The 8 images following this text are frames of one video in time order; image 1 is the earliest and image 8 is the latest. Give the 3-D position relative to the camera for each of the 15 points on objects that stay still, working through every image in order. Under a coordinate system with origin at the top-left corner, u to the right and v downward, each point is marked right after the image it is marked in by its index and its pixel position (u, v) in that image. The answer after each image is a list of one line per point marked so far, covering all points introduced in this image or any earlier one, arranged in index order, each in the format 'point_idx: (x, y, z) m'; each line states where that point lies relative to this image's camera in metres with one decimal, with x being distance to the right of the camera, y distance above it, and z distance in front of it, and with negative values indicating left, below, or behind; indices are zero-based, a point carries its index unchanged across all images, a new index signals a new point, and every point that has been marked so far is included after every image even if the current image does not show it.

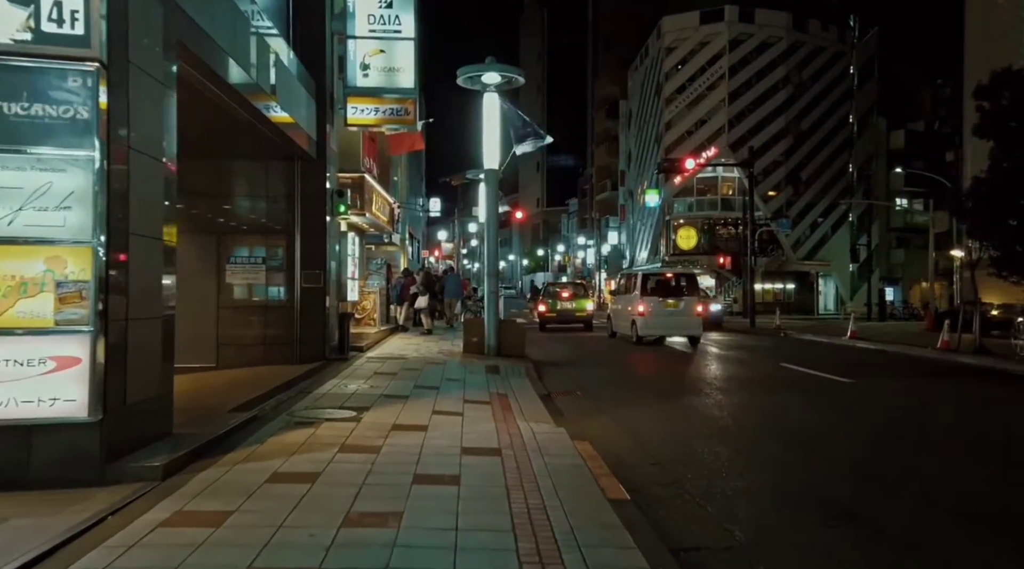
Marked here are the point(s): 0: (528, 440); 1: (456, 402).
0: (+0.1, -1.6, +8.4) m
1: (-0.7, -1.6, +11.0) m
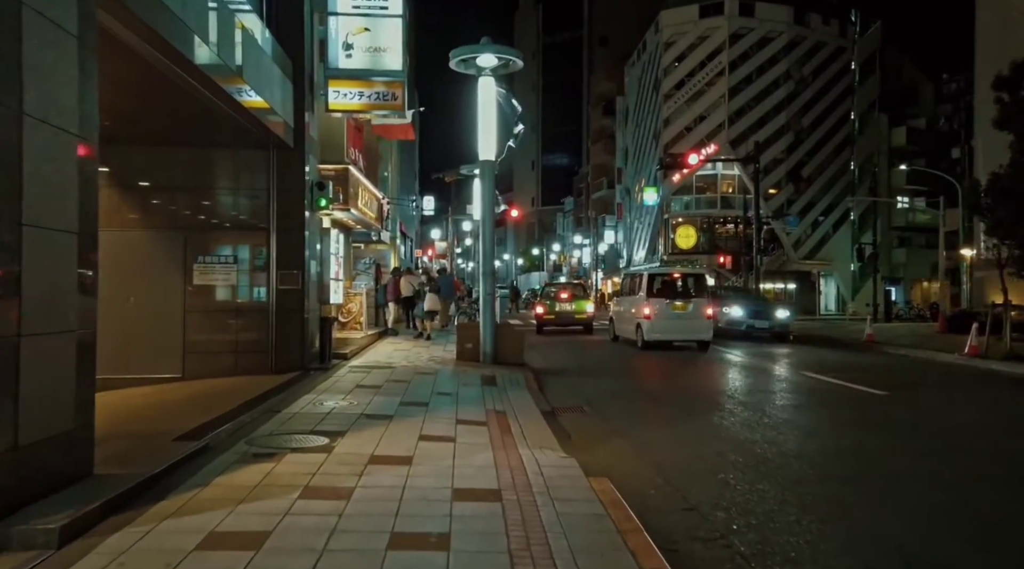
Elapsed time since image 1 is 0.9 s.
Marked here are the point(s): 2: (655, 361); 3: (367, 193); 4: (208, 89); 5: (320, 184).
0: (+0.2, -1.6, +7.0) m
1: (-0.7, -1.6, +9.5) m
2: (+3.3, -1.7, +19.2) m
3: (-3.4, +2.1, +19.5) m
4: (-4.0, +2.5, +11.3) m
5: (-3.5, +1.8, +15.1) m
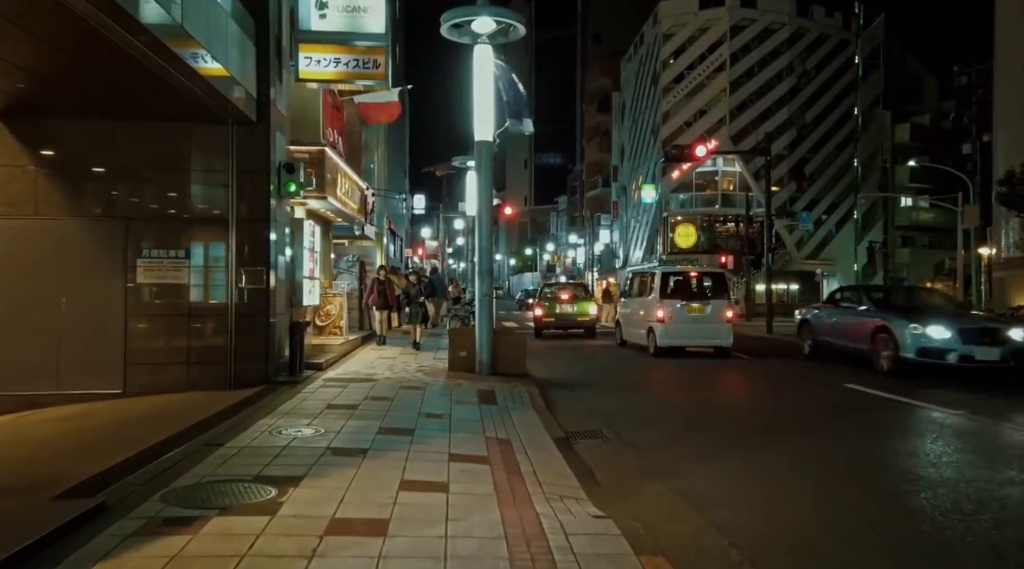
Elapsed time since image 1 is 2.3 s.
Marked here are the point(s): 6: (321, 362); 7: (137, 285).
0: (+0.3, -1.6, +4.9) m
1: (-0.7, -1.6, +7.4) m
2: (+3.3, -1.7, +17.1) m
3: (-3.4, +2.1, +17.4) m
4: (-4.0, +2.6, +9.1) m
5: (-3.5, +1.8, +12.9) m
6: (-3.2, -1.3, +14.1) m
7: (-5.3, 0.0, +11.9) m
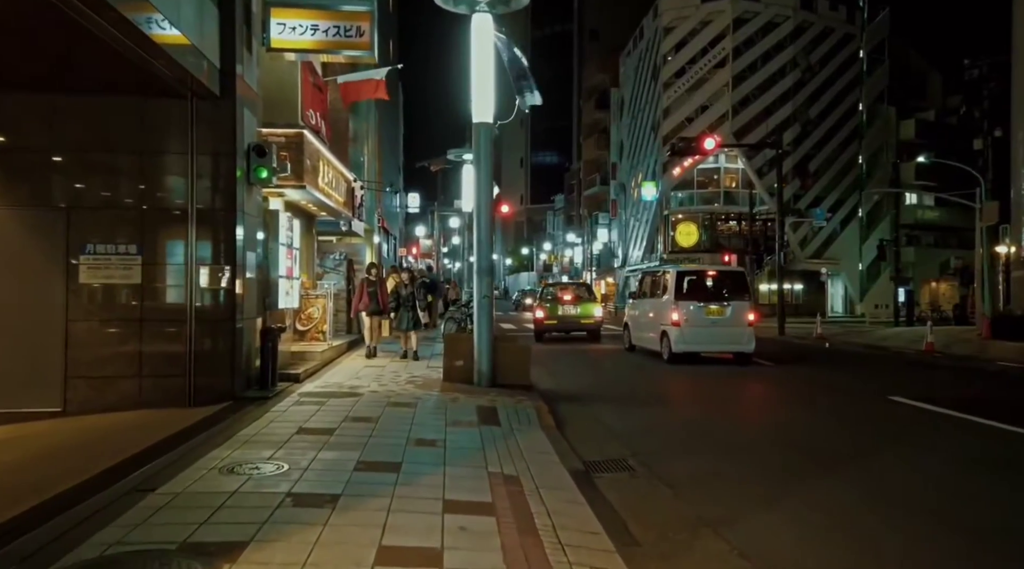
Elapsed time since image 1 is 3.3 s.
0: (+0.4, -1.6, +3.2) m
1: (-0.6, -1.6, +5.8) m
2: (+3.3, -1.7, +15.5) m
3: (-3.4, +2.1, +15.7) m
4: (-3.9, +2.5, +7.5) m
5: (-3.4, +1.8, +11.3) m
6: (-3.1, -1.3, +12.4) m
7: (-5.3, 0.0, +10.3) m
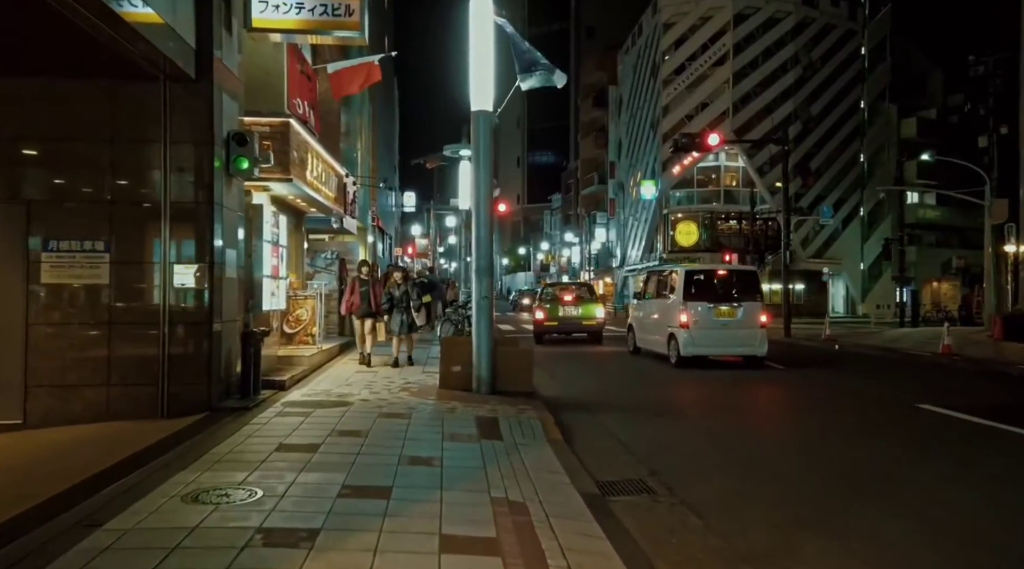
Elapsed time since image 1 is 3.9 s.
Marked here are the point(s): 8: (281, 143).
0: (+0.4, -1.6, +2.4) m
1: (-0.5, -1.6, +4.9) m
2: (+3.3, -1.7, +14.7) m
3: (-3.4, +2.1, +14.9) m
4: (-3.9, +2.5, +6.6) m
5: (-3.4, +1.8, +10.4) m
6: (-3.1, -1.3, +11.6) m
7: (-5.3, 0.0, +9.4) m
8: (-3.3, +2.0, +11.9) m
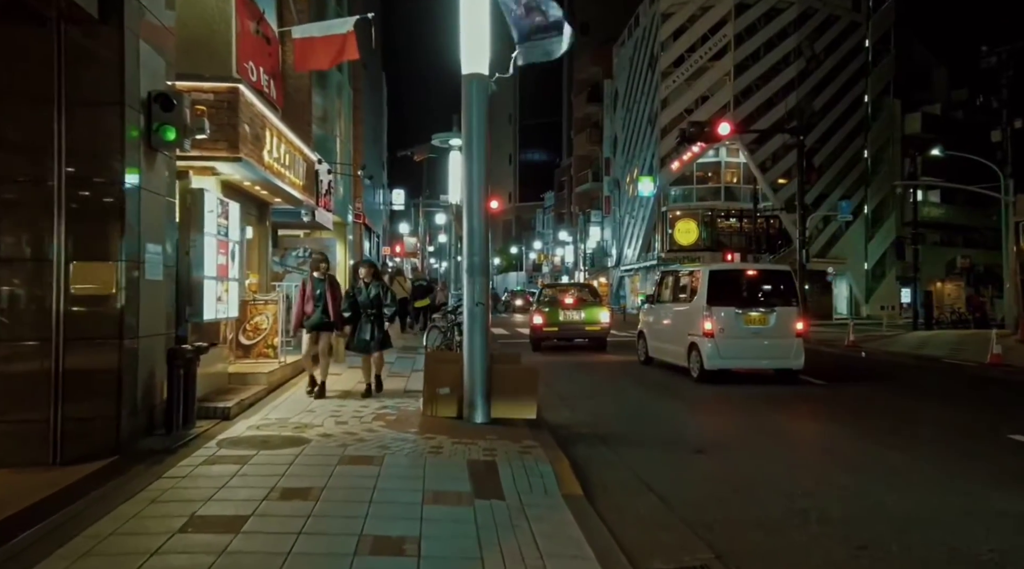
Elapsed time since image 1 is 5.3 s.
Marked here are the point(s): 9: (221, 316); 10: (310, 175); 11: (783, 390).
0: (+0.5, -1.6, +0.2) m
1: (-0.4, -1.6, +2.7) m
2: (+3.3, -1.8, +12.5) m
3: (-3.4, +2.1, +12.6) m
4: (-3.8, +2.5, +4.3) m
5: (-3.4, +1.8, +8.1) m
6: (-3.1, -1.3, +9.3) m
7: (-5.2, -0.1, +7.1) m
8: (-3.3, +2.0, +9.7) m
9: (-3.6, -0.4, +10.4) m
10: (-3.6, +1.9, +14.7) m
11: (+4.5, -1.7, +13.7) m
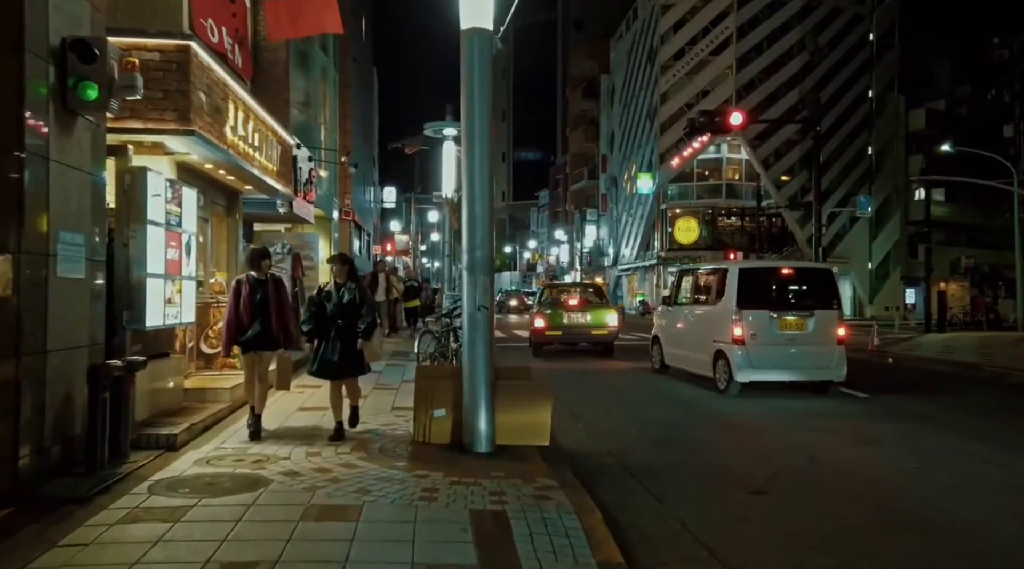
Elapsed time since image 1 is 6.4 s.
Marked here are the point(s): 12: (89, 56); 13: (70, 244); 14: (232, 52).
0: (+0.7, -1.6, -1.5) m
1: (-0.3, -1.6, +1.0) m
2: (+3.3, -1.8, +10.8) m
3: (-3.3, +2.1, +10.9) m
4: (-3.7, +2.5, +2.6) m
5: (-3.3, +1.8, +6.4) m
6: (-3.0, -1.3, +7.6) m
7: (-5.1, 0.0, +5.4) m
8: (-3.2, +2.0, +7.9) m
9: (-3.5, -0.4, +8.7) m
10: (-3.5, +2.0, +13.0) m
11: (+4.5, -1.7, +12.0) m
12: (-3.2, +1.7, +6.4) m
13: (-3.4, +0.3, +6.6) m
14: (-3.3, +2.7, +10.0) m
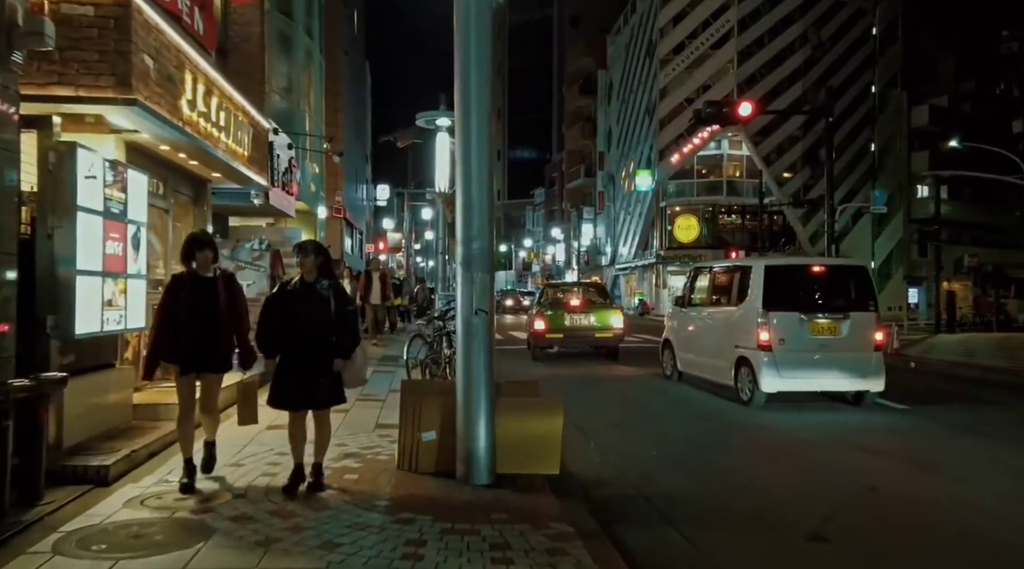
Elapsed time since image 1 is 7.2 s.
0: (+0.8, -1.6, -2.8) m
1: (-0.2, -1.6, -0.3) m
2: (+3.3, -1.8, +9.5) m
3: (-3.3, +2.1, +9.6) m
4: (-3.6, +2.5, +1.3) m
5: (-3.2, +1.8, +5.1) m
6: (-3.0, -1.3, +6.3) m
7: (-5.1, 0.0, +4.0) m
8: (-3.2, +2.0, +6.6) m
9: (-3.5, -0.4, +7.4) m
10: (-3.5, +2.0, +11.7) m
11: (+4.5, -1.7, +10.8) m
12: (-3.1, +1.7, +5.0) m
13: (-3.4, +0.3, +5.2) m
14: (-3.3, +2.7, +8.7) m
